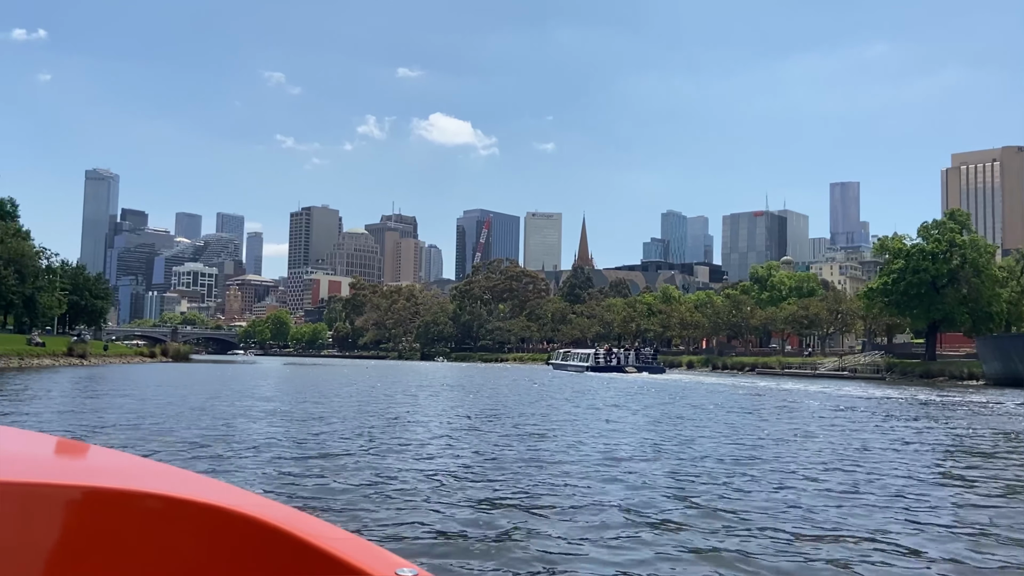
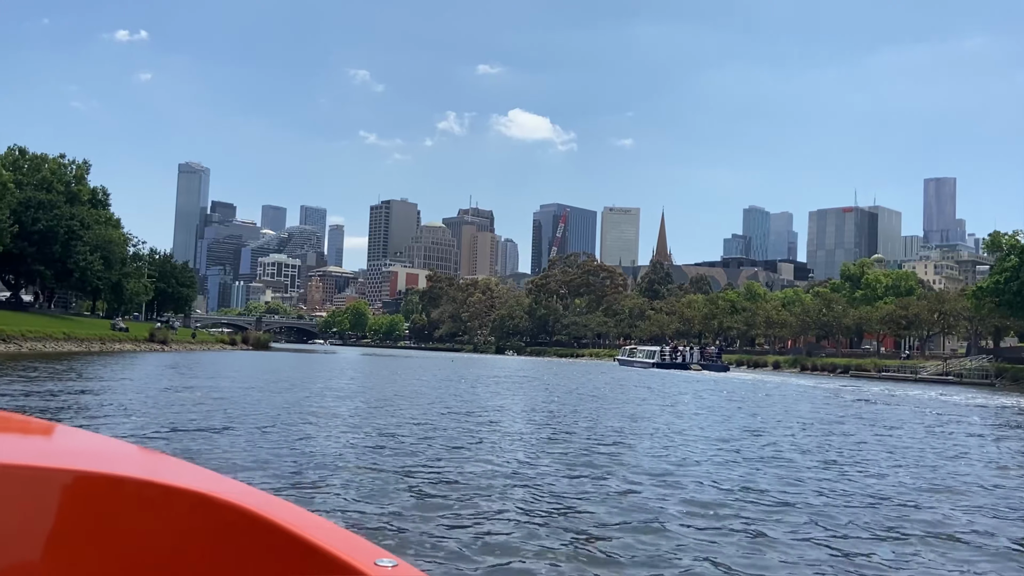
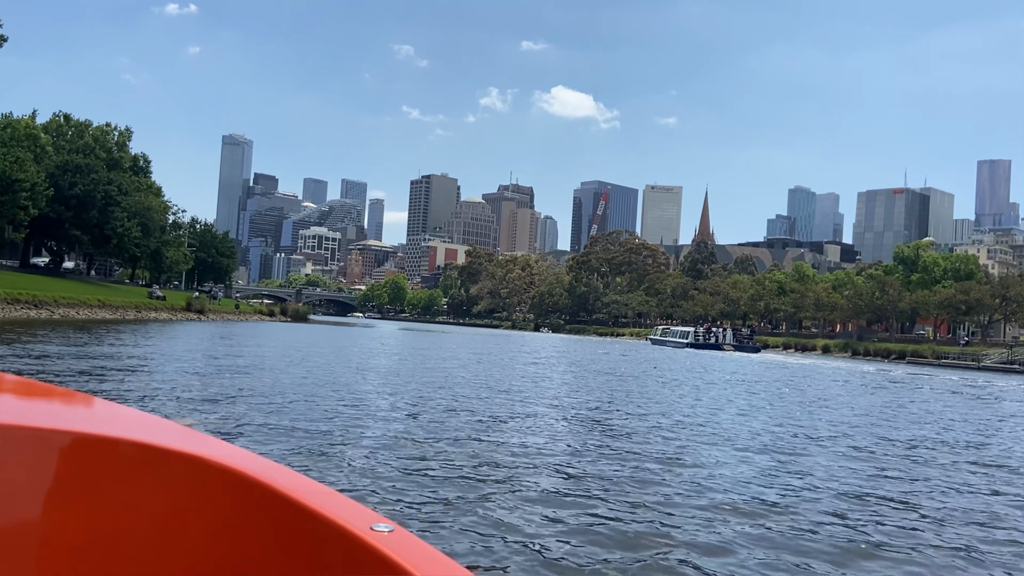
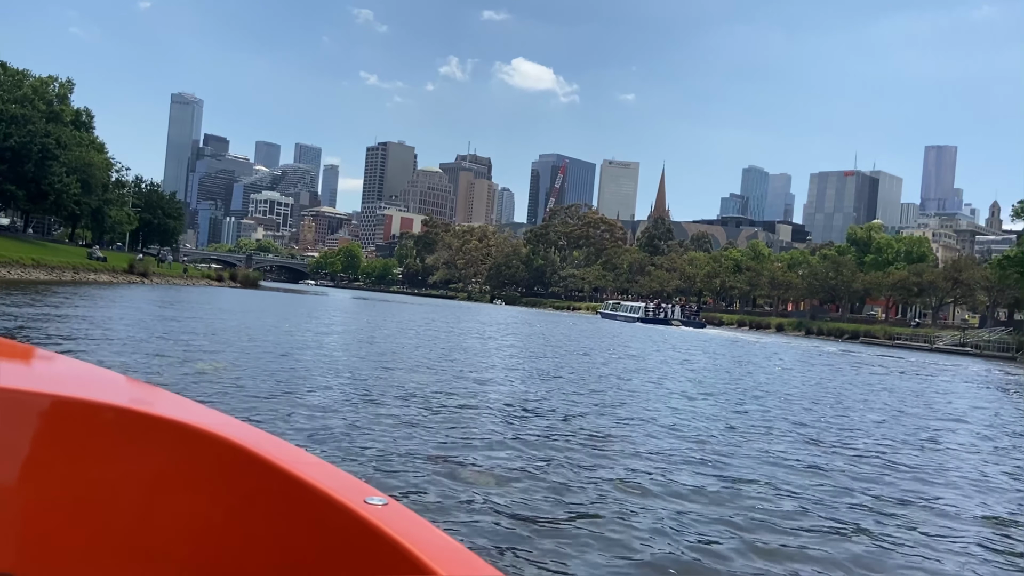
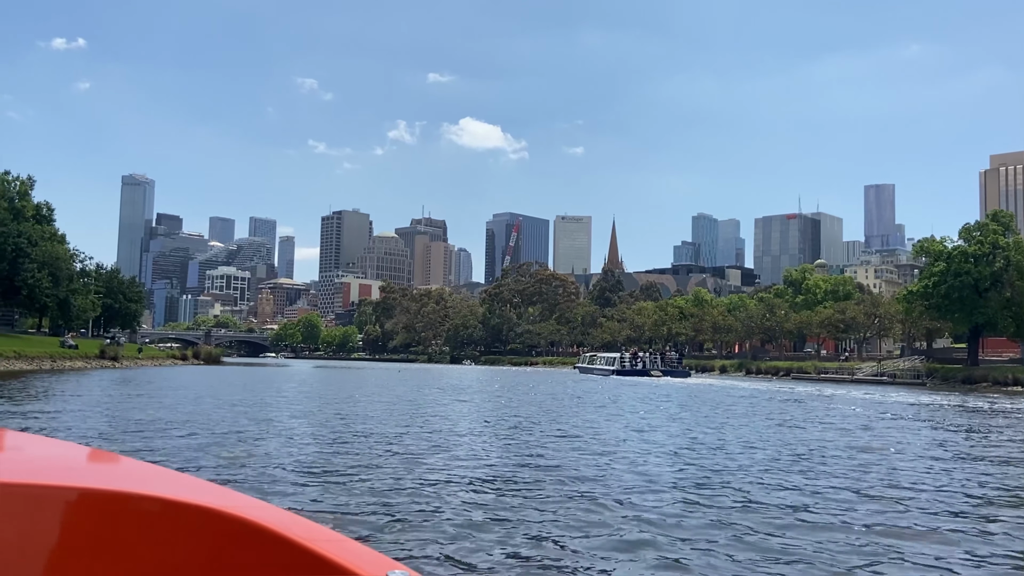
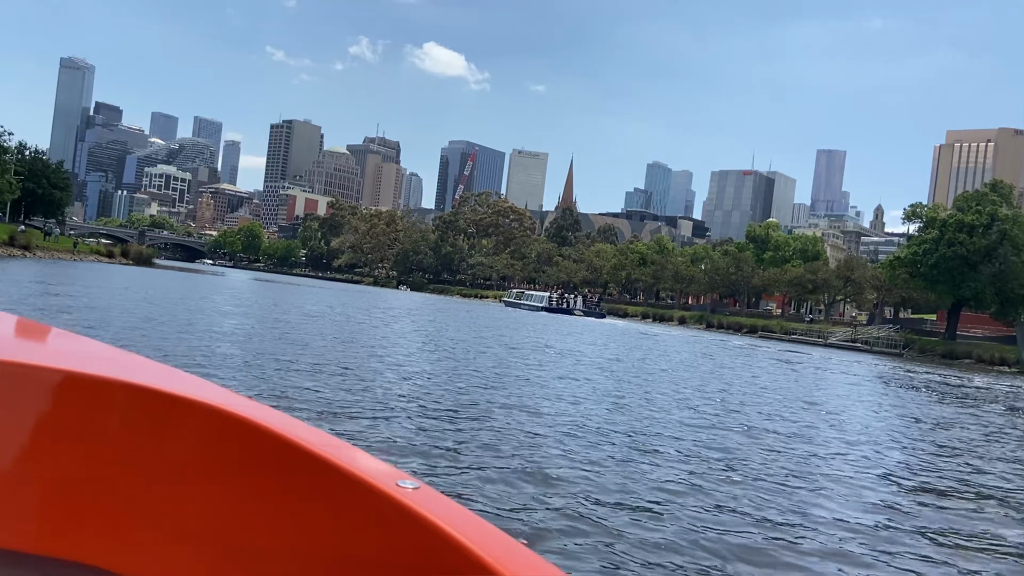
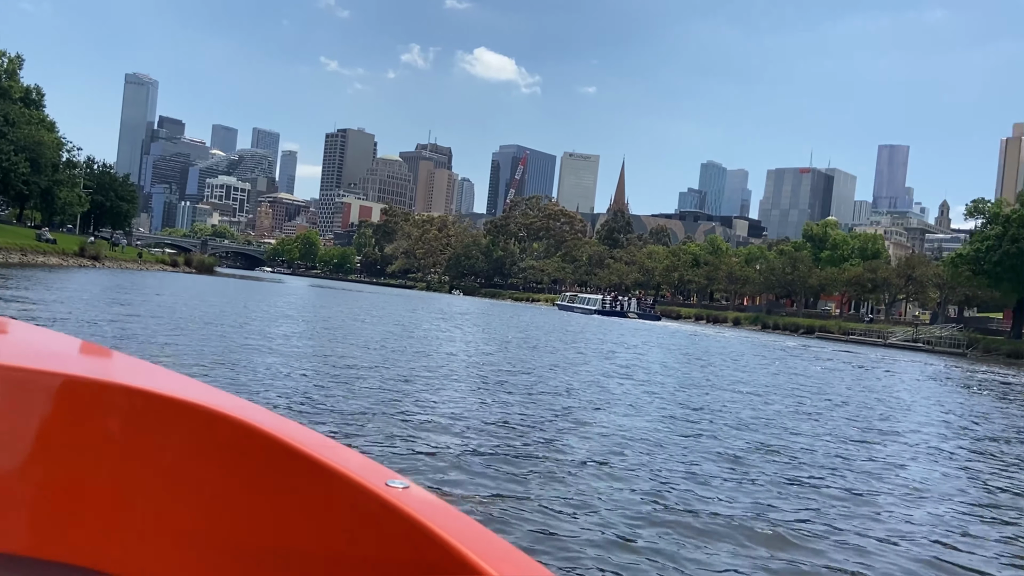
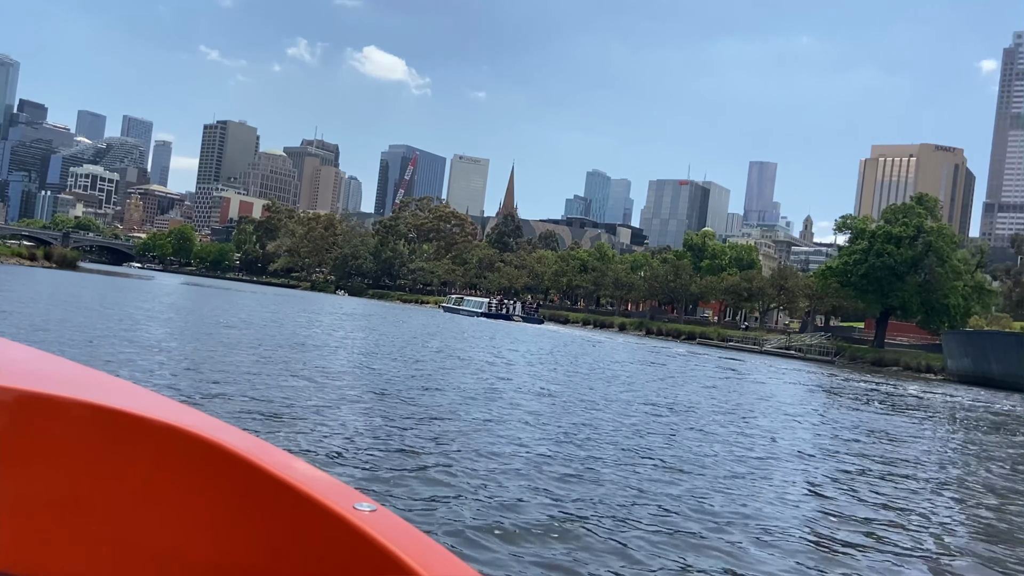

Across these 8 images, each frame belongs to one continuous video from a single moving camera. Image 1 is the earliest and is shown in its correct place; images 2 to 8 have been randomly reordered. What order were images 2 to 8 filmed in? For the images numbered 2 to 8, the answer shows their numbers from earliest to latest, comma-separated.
5, 2, 3, 4, 7, 6, 8
